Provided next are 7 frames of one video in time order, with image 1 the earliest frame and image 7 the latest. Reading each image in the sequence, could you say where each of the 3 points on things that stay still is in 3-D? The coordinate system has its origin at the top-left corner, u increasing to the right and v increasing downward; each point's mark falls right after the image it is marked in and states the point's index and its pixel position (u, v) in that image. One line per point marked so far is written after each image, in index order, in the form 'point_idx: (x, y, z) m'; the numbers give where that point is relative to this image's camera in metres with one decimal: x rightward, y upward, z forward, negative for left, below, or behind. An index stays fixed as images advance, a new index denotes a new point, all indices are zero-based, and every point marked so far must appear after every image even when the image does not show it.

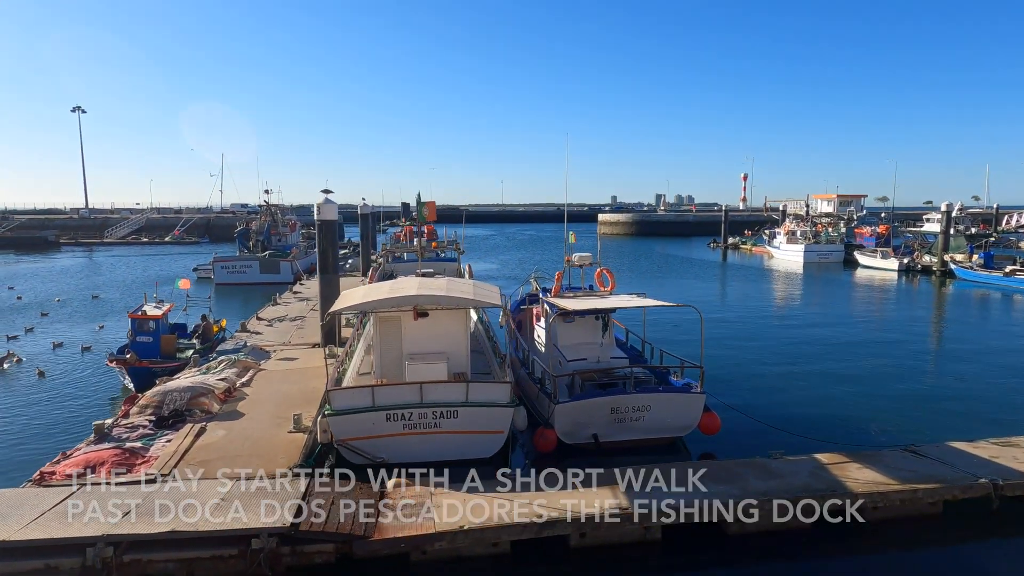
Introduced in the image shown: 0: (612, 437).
0: (+1.4, -2.0, +9.0) m
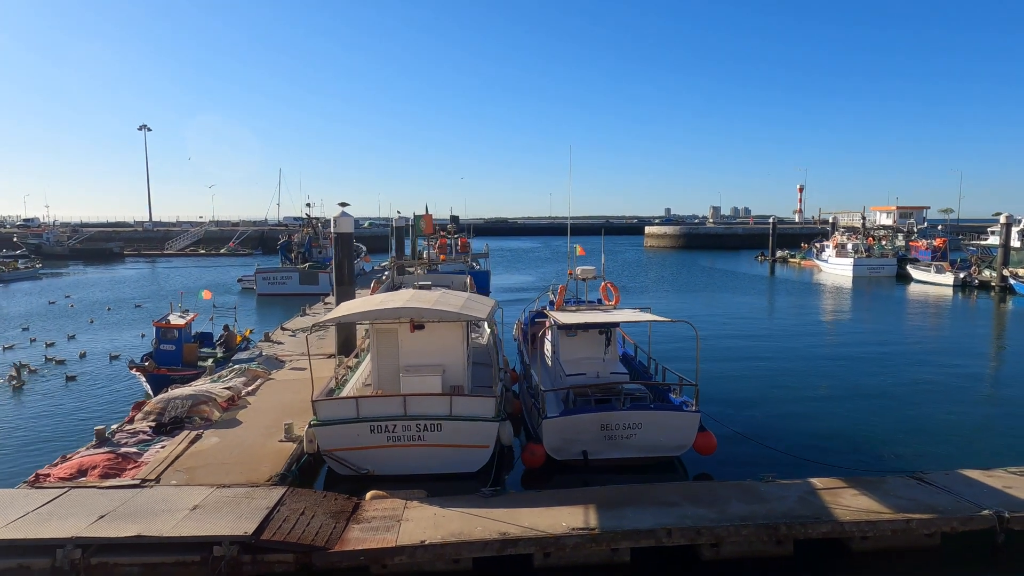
0: (+1.2, -2.2, +8.8) m
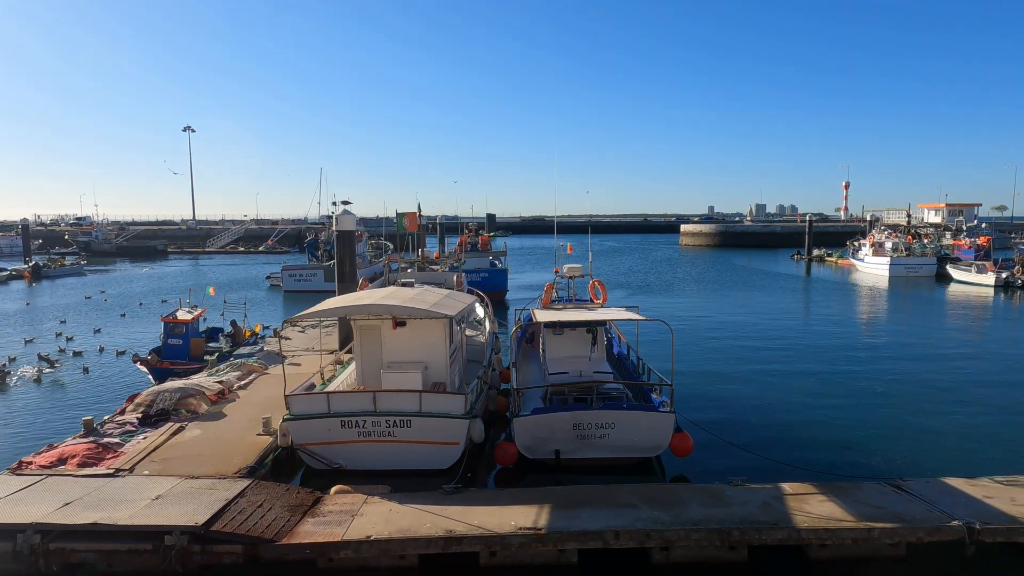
0: (+0.8, -2.2, +8.7) m
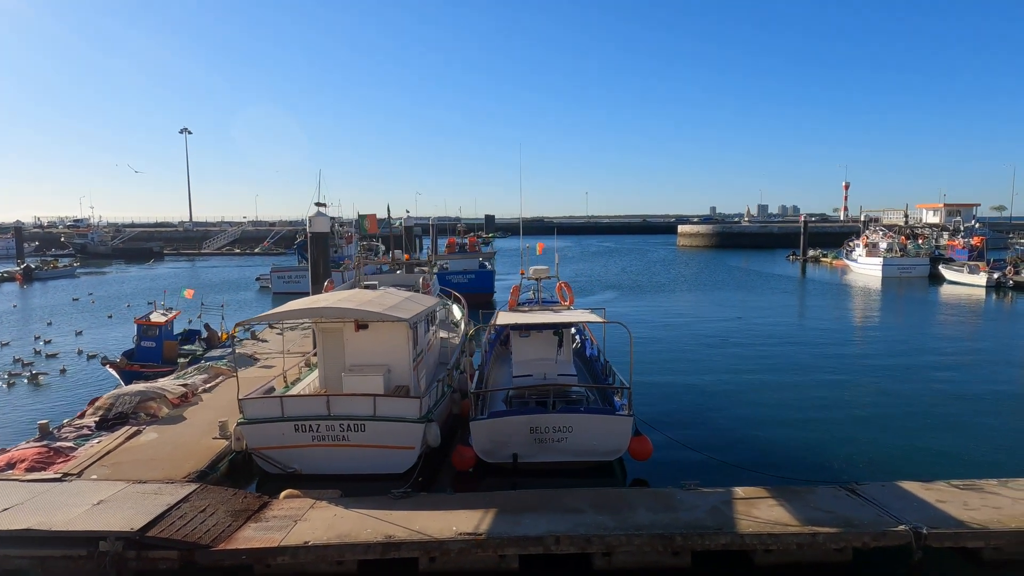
0: (+0.3, -2.2, +8.6) m
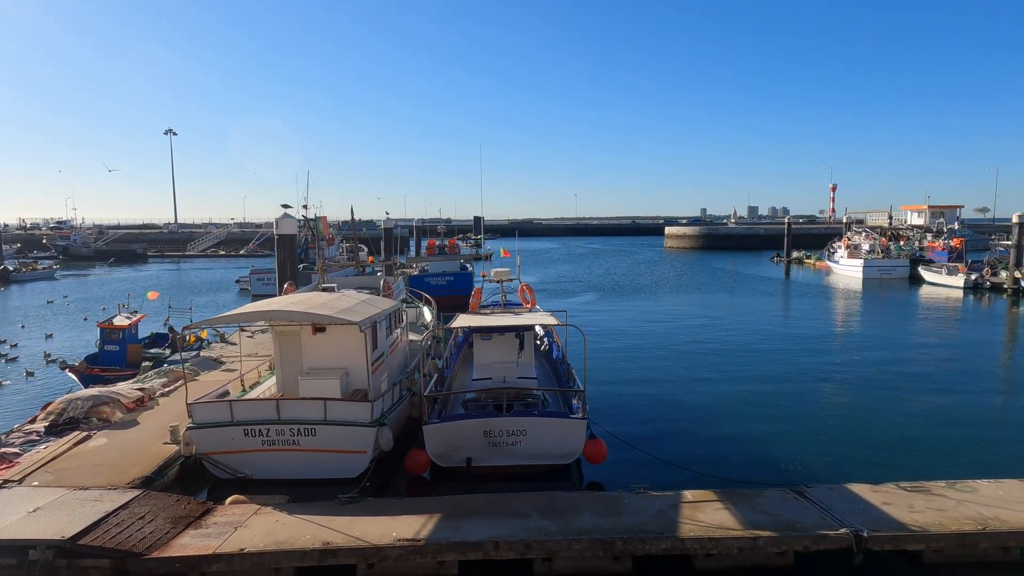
0: (-0.3, -2.3, +8.5) m
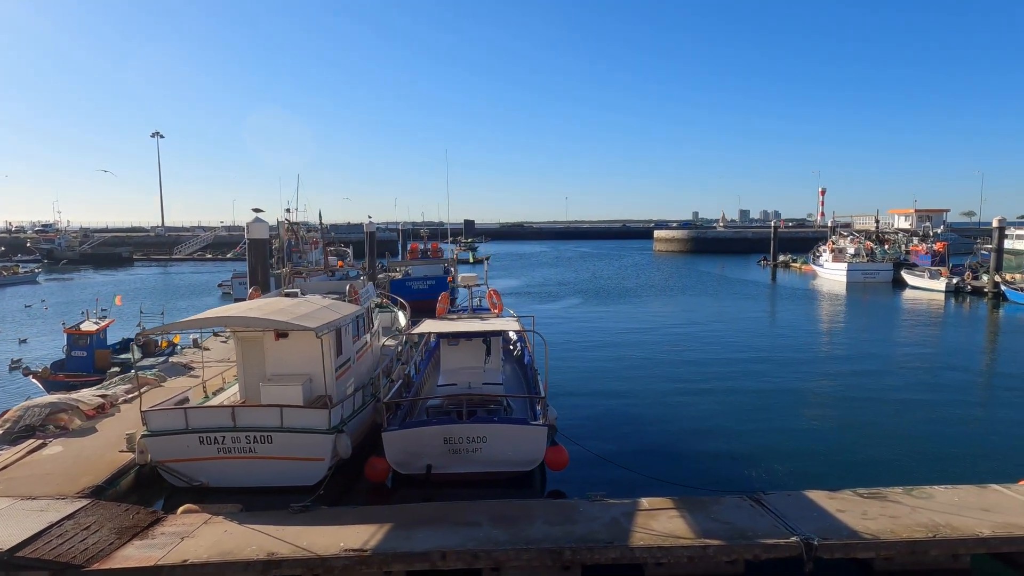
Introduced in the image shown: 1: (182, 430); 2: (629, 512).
0: (-0.8, -2.3, +8.5) m
1: (-4.0, -1.7, +8.1) m
2: (+1.2, -2.4, +6.9) m
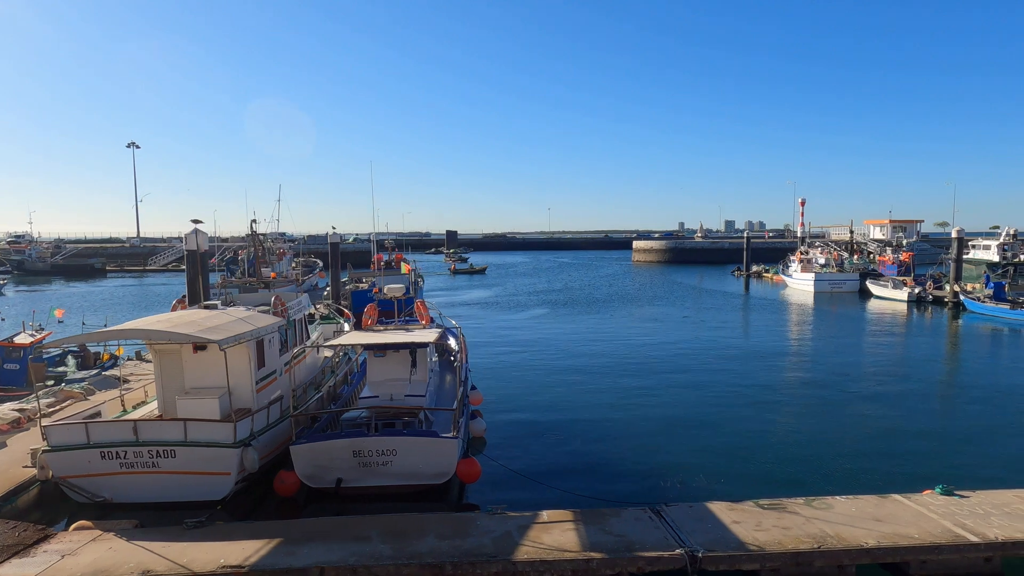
0: (-2.0, -2.5, +8.4) m
1: (-5.2, -1.9, +7.9) m
2: (+0.1, -2.5, +6.9) m
